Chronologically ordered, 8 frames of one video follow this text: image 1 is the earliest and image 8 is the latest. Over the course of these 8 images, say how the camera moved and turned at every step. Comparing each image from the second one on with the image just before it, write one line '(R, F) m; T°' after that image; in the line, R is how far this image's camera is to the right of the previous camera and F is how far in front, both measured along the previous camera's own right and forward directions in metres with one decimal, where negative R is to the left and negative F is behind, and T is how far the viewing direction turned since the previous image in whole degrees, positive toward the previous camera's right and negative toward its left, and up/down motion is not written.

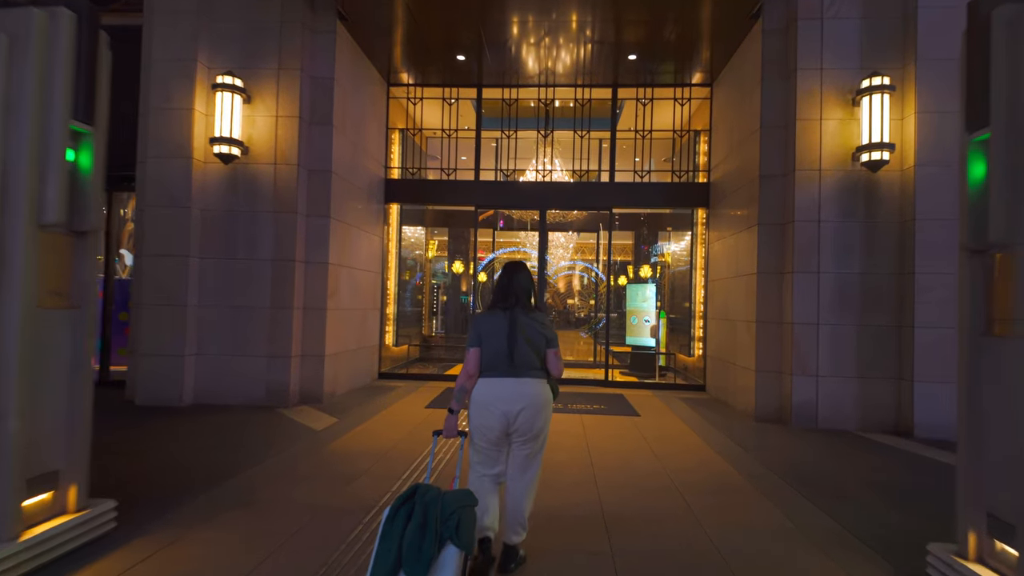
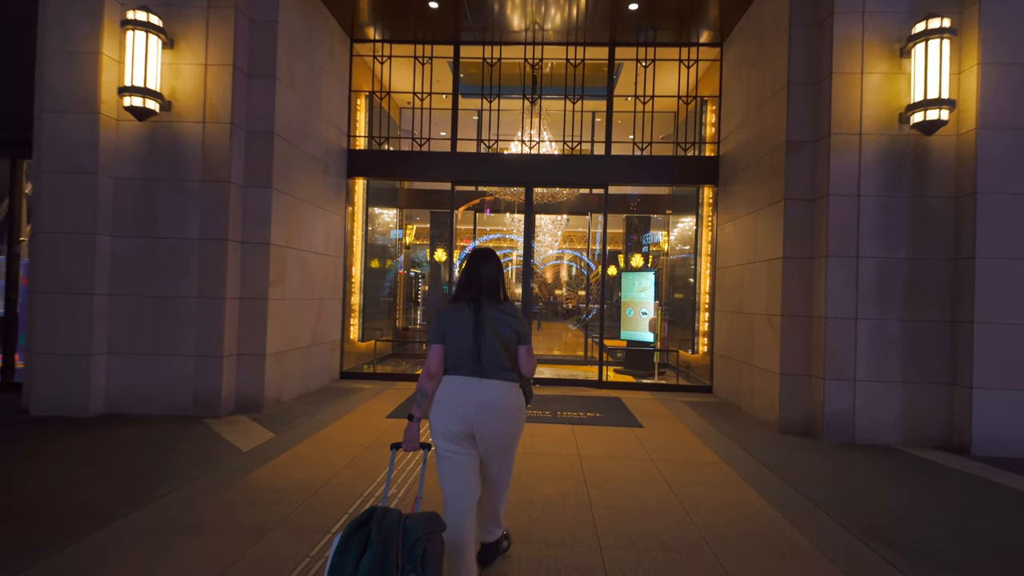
(+0.1, +1.4) m; +1°
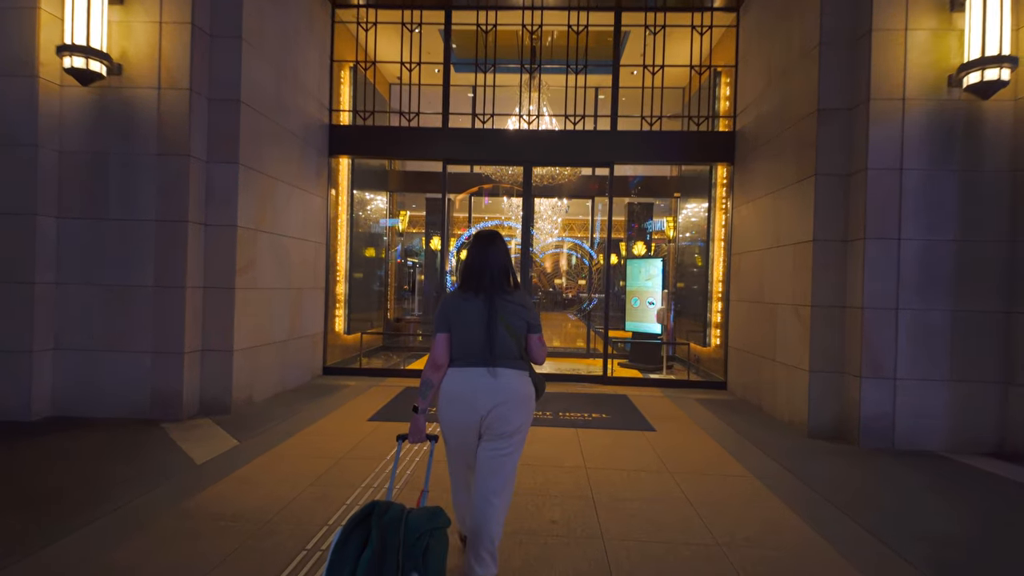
(0.0, +0.8) m; 0°
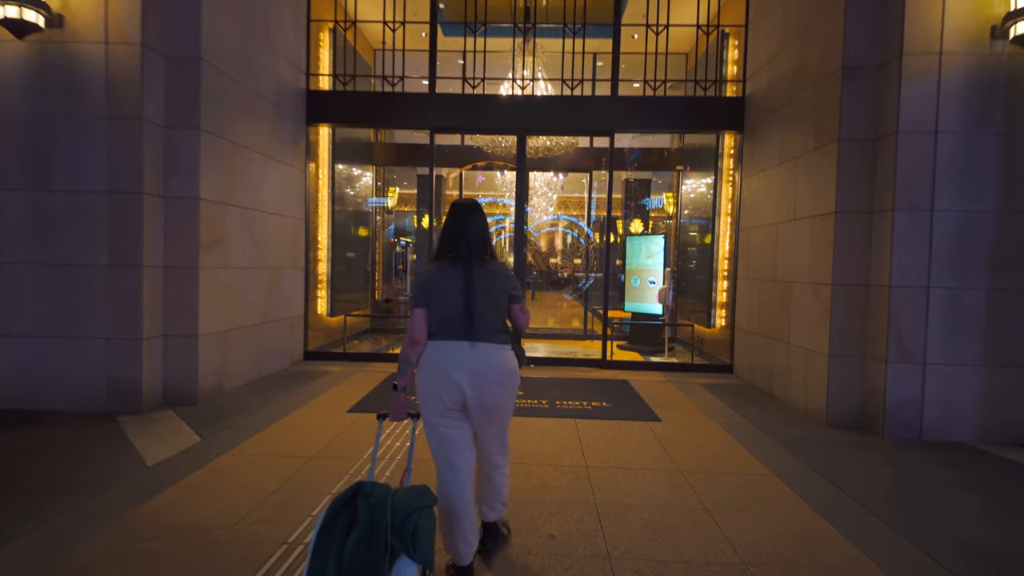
(0.0, +0.6) m; +1°
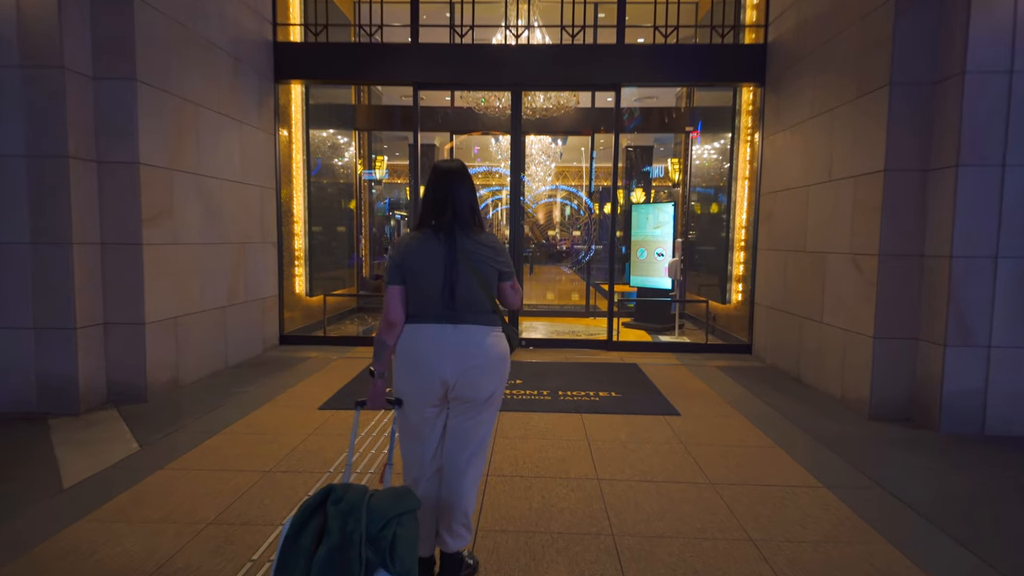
(0.0, +0.8) m; 0°
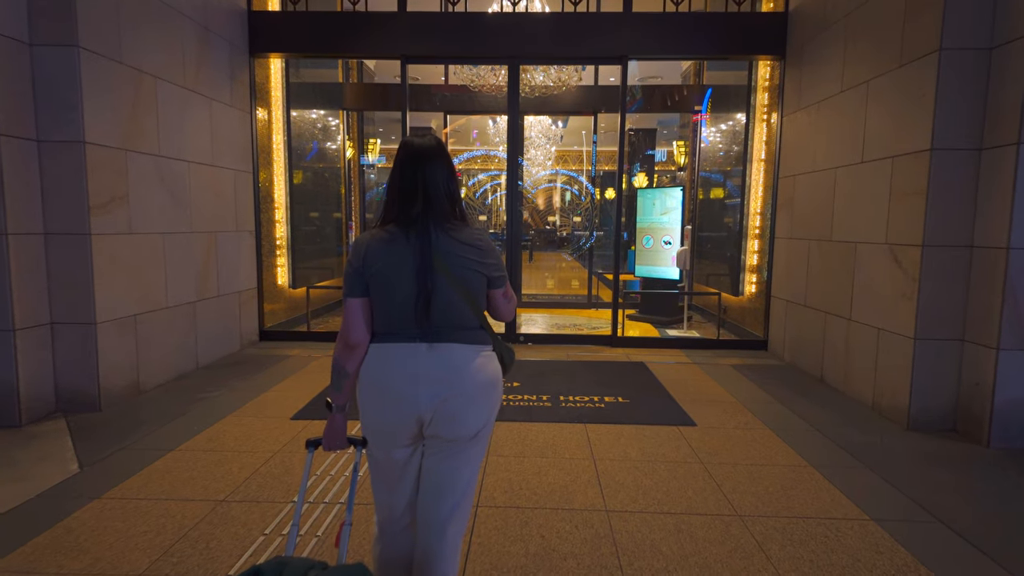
(0.0, +0.6) m; 0°
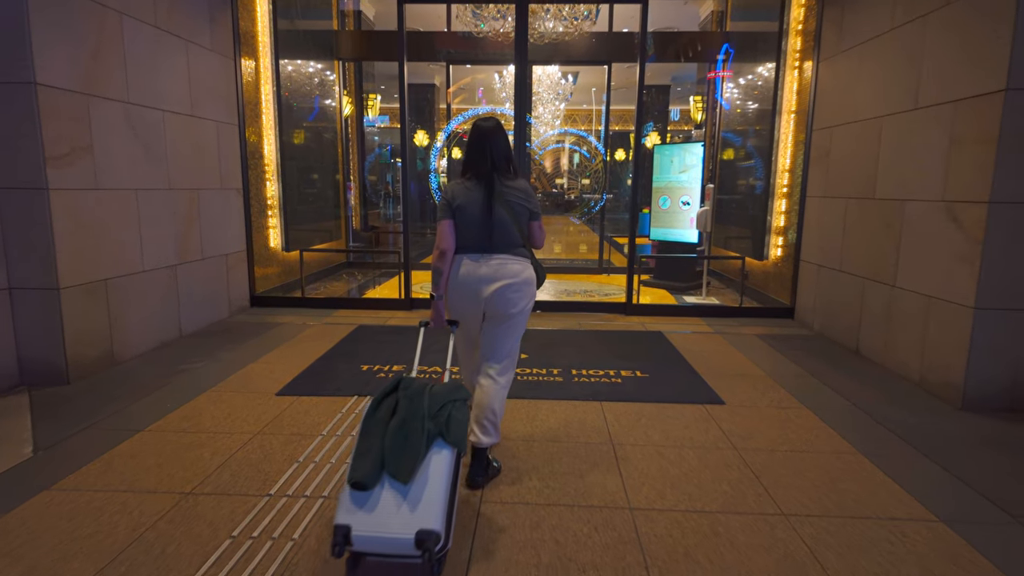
(0.0, +0.5) m; -1°
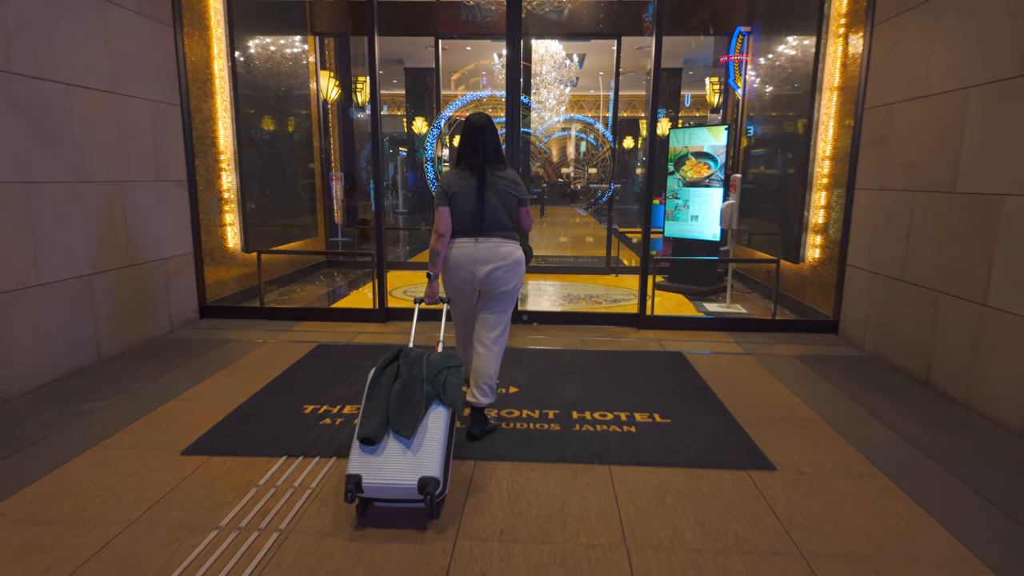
(+0.1, +1.0) m; -1°
